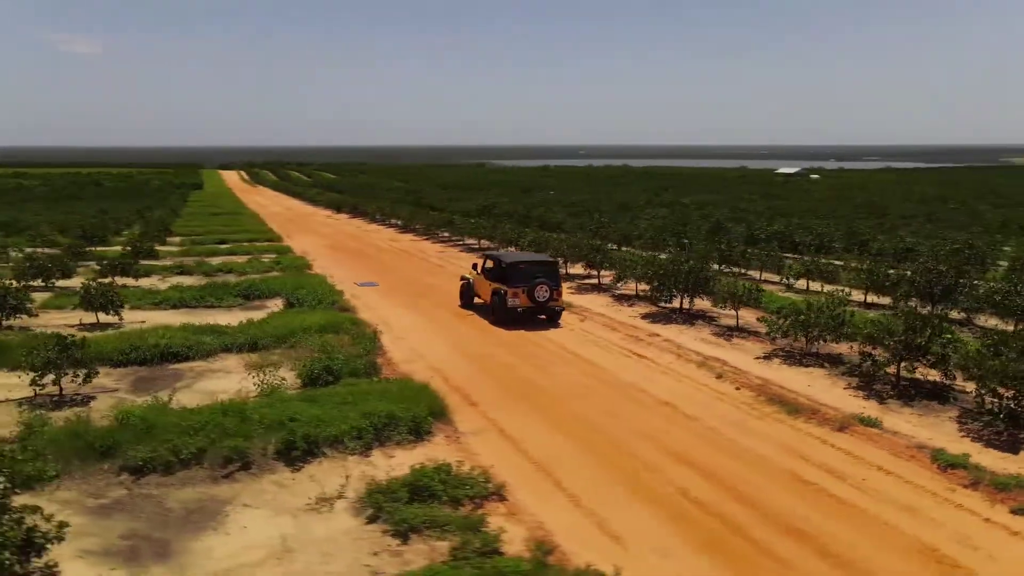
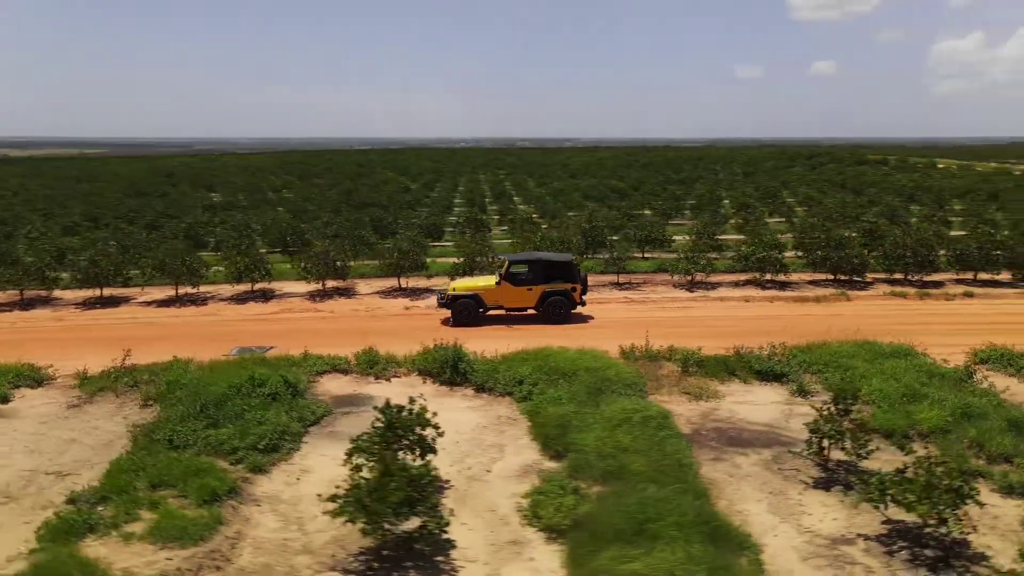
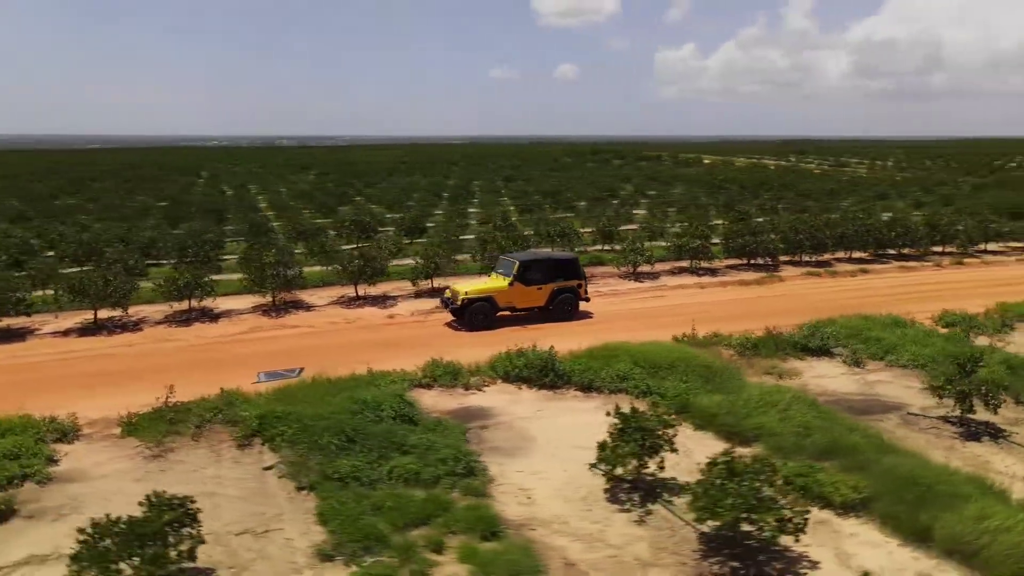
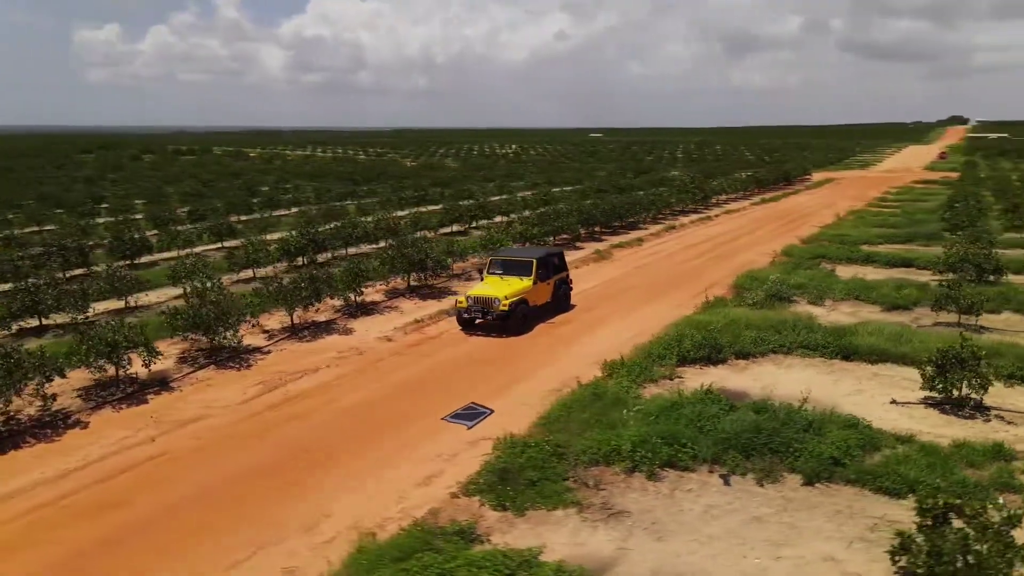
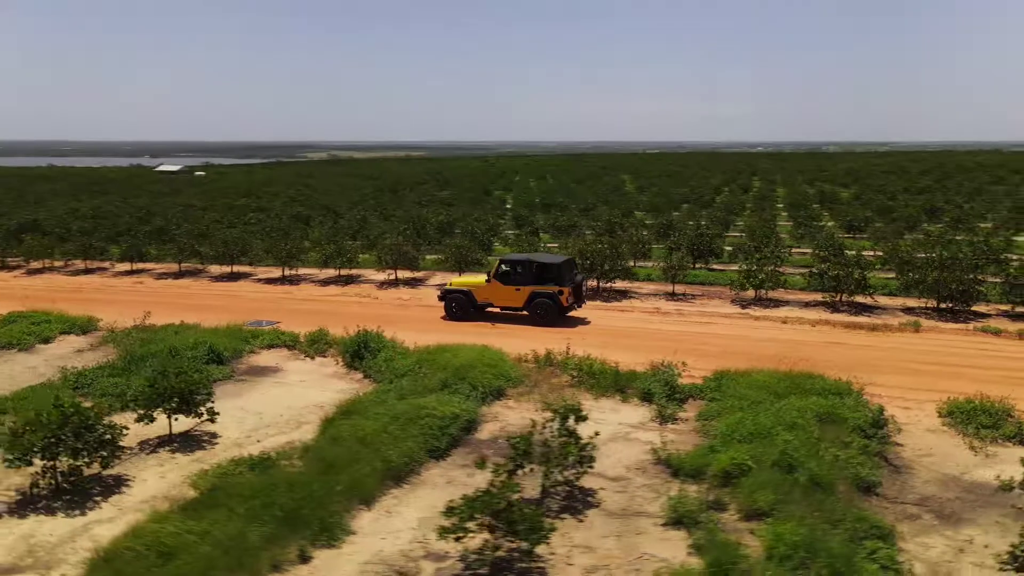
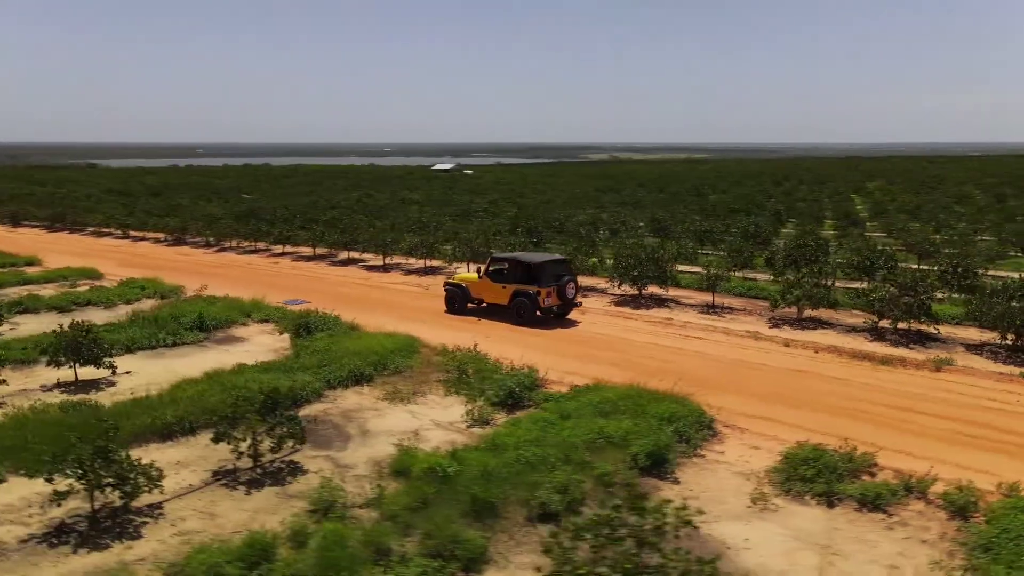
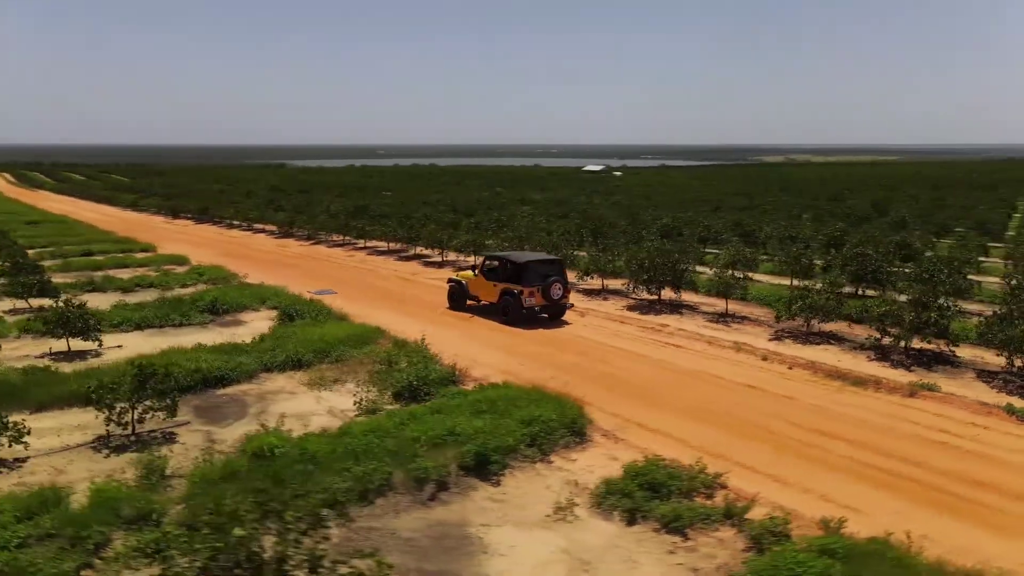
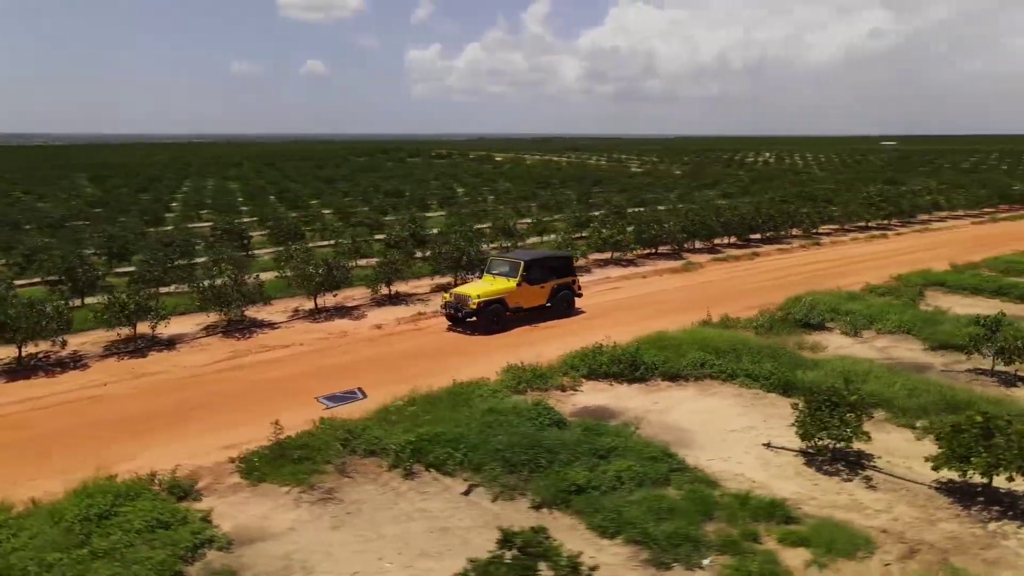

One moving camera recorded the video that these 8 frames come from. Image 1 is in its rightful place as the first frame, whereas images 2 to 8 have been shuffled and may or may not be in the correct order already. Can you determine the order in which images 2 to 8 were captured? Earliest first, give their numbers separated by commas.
7, 6, 5, 2, 3, 8, 4
